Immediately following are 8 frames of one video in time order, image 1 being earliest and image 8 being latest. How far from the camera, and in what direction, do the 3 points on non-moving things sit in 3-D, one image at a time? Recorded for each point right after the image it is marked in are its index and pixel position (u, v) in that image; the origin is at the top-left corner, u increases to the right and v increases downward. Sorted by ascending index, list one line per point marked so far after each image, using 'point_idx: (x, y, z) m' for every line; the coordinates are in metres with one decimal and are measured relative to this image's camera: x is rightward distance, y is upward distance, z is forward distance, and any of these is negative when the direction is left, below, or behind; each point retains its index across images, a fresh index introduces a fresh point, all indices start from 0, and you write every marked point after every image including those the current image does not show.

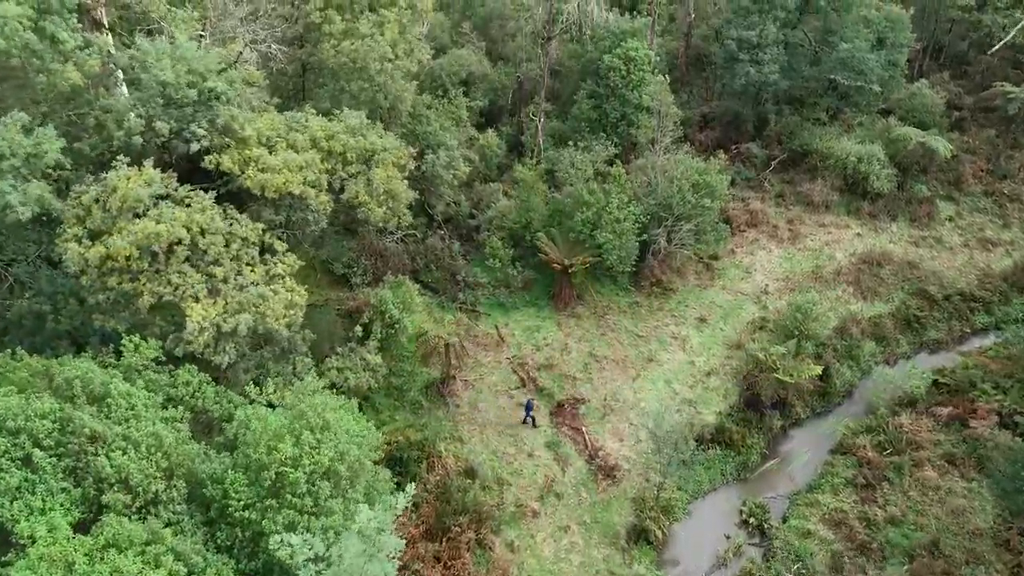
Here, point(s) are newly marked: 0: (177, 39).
0: (-5.9, +4.3, +13.5) m
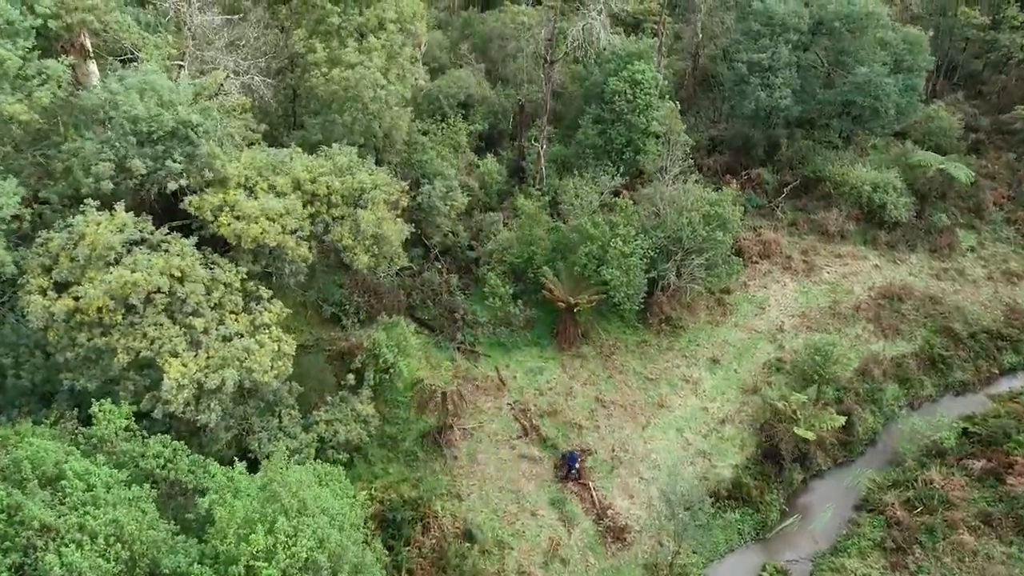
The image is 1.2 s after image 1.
0: (-5.8, +3.4, +12.5) m
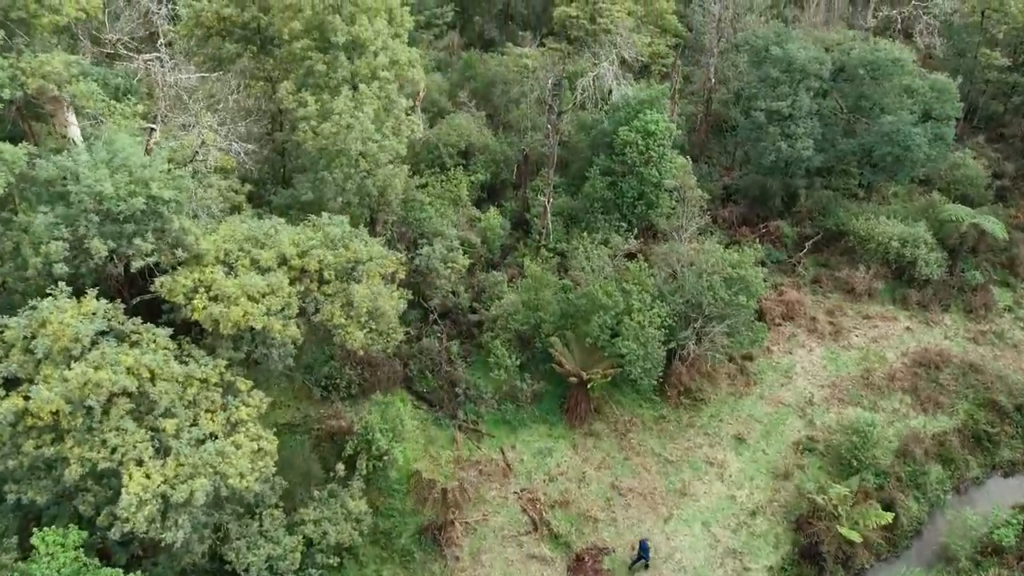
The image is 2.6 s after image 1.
0: (-5.7, +2.1, +11.2) m
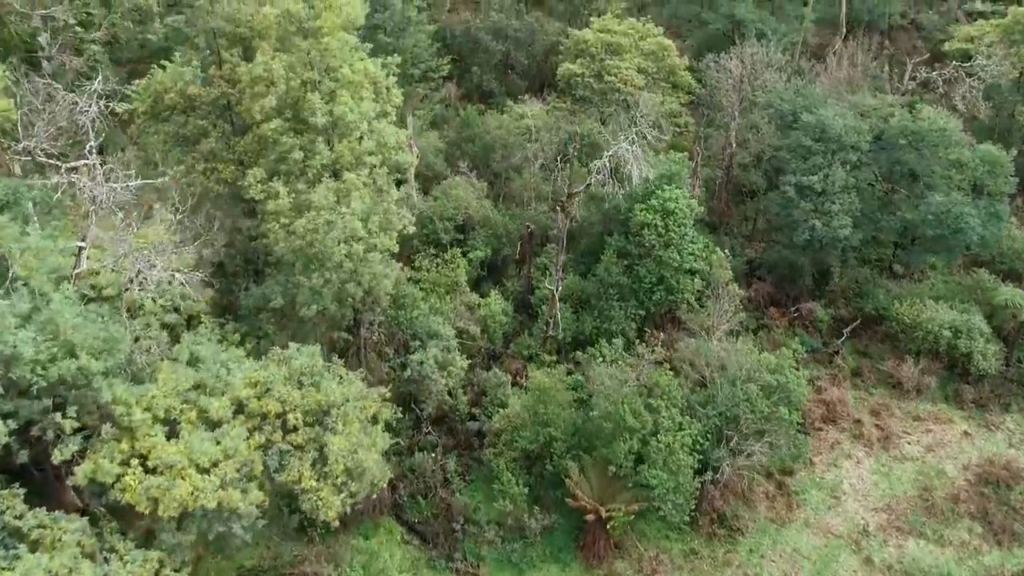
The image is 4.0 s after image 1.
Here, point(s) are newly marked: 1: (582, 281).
0: (-5.6, +0.2, +9.0) m
1: (+1.7, +0.2, +18.8) m
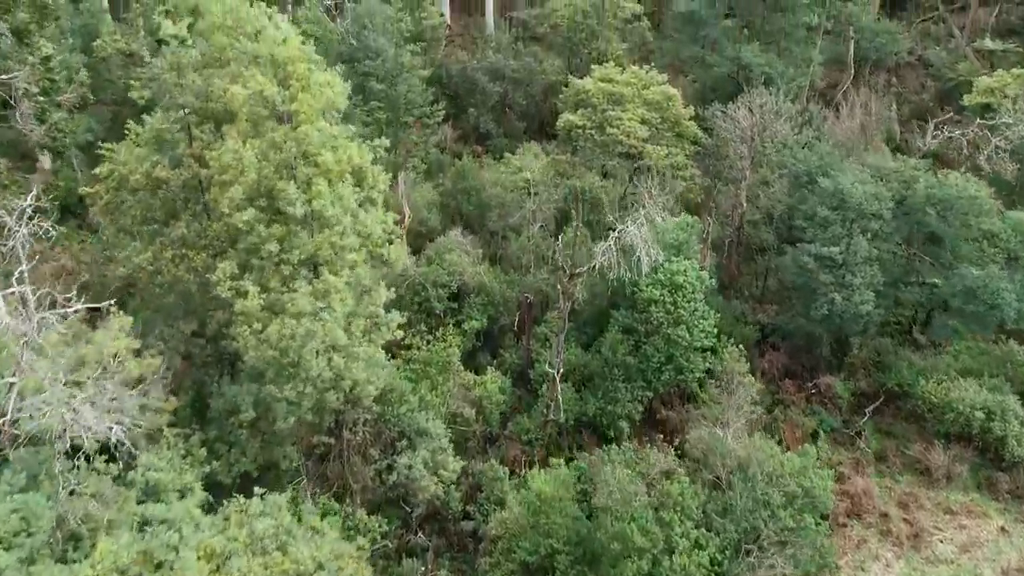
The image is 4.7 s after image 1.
0: (-5.6, -1.3, +7.7) m
1: (+1.7, -1.6, +17.5) m
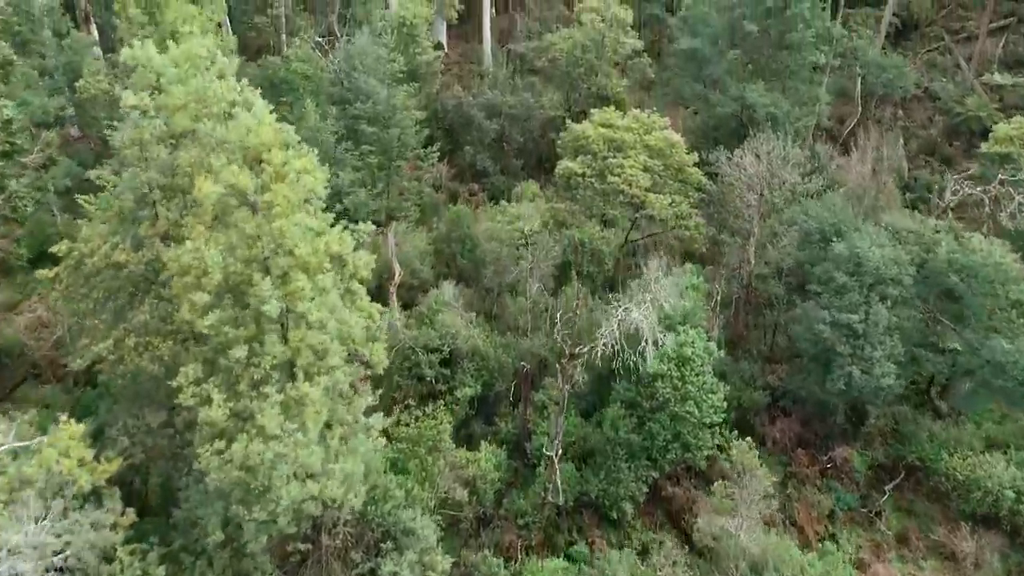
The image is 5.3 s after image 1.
0: (-5.7, -2.6, +6.6) m
1: (+1.6, -3.0, +16.4) m
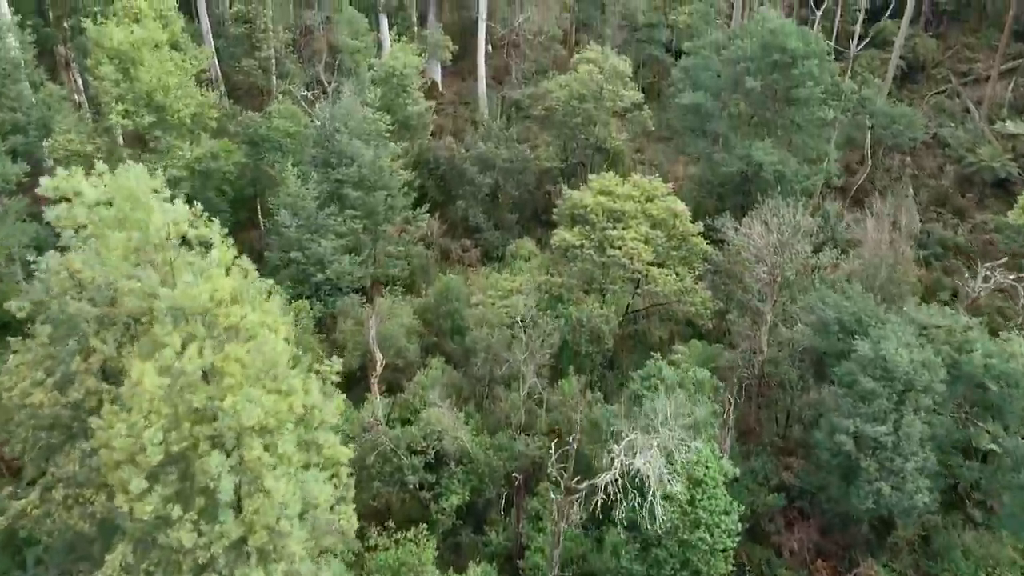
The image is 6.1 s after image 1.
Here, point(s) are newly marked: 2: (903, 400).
0: (-5.9, -4.4, +5.0) m
1: (+1.4, -5.0, +14.8) m
2: (+7.2, -2.1, +14.4) m
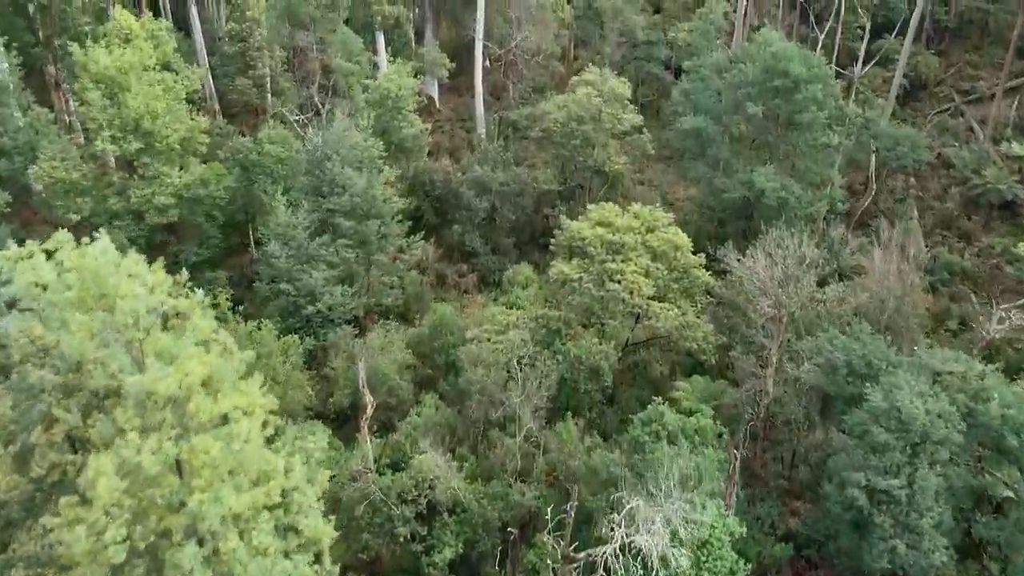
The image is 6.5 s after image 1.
0: (-6.0, -5.1, +4.3) m
1: (+1.3, -5.9, +14.1) m
2: (+7.1, -2.9, +13.7) m
